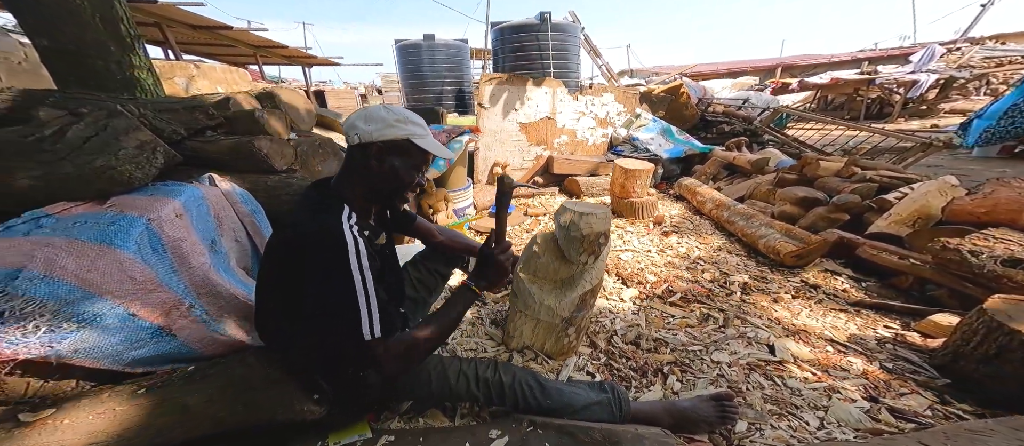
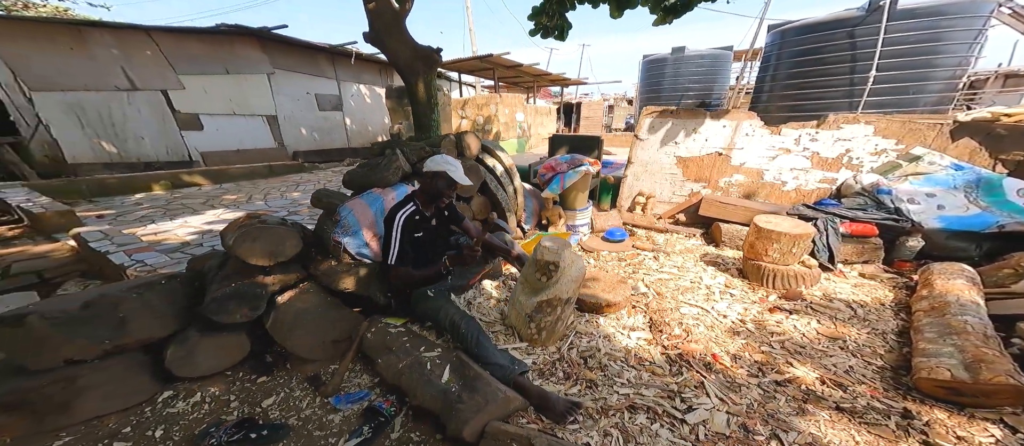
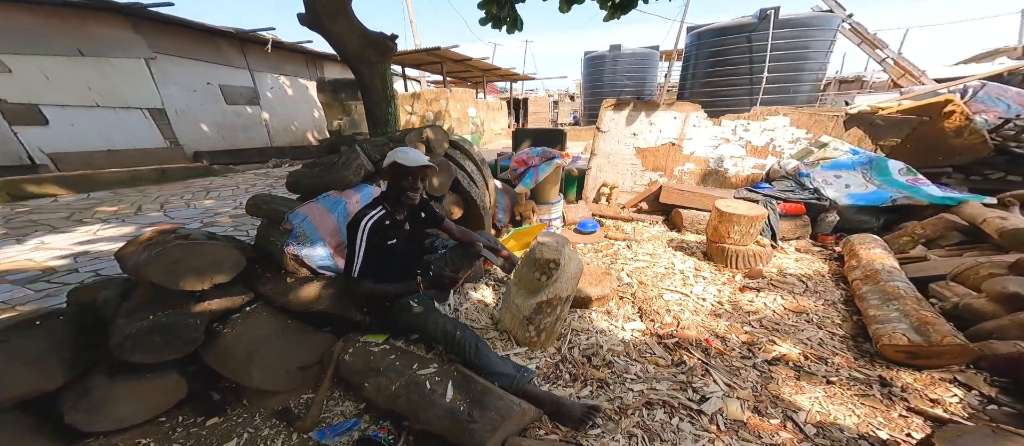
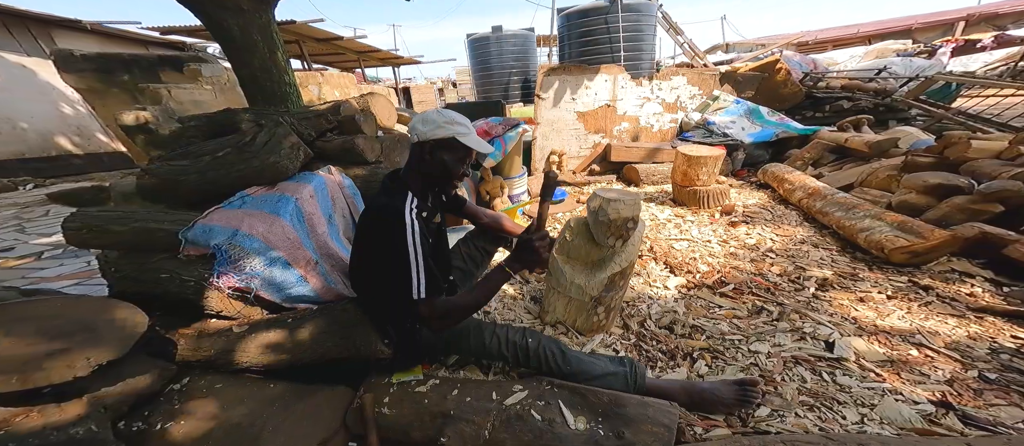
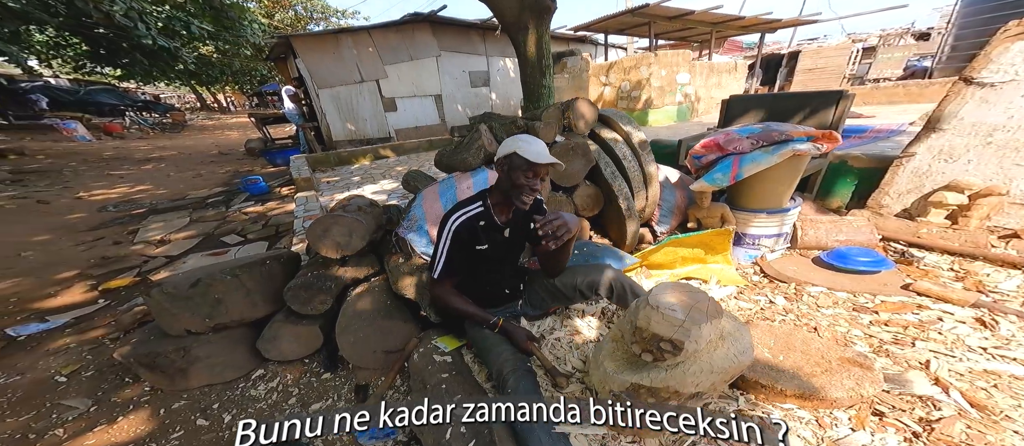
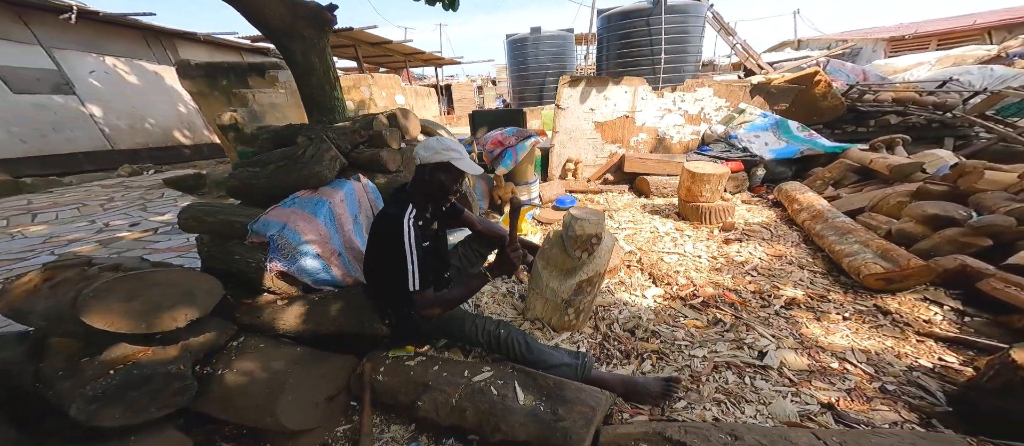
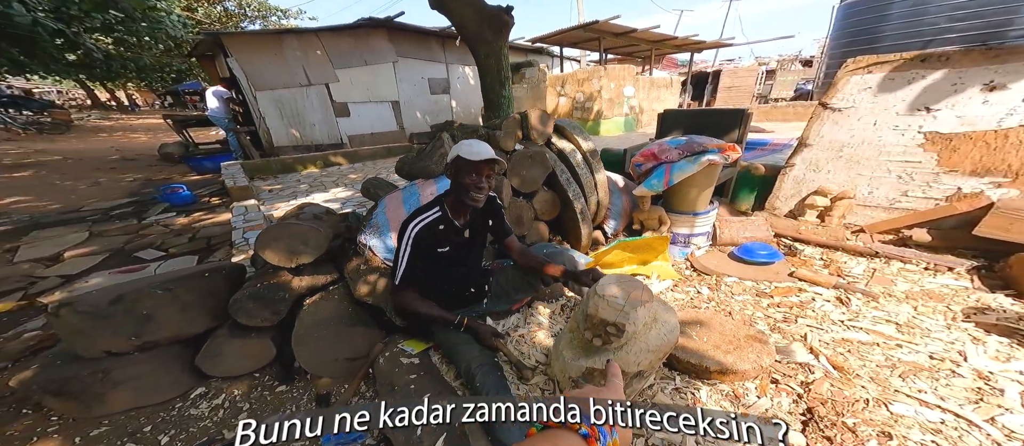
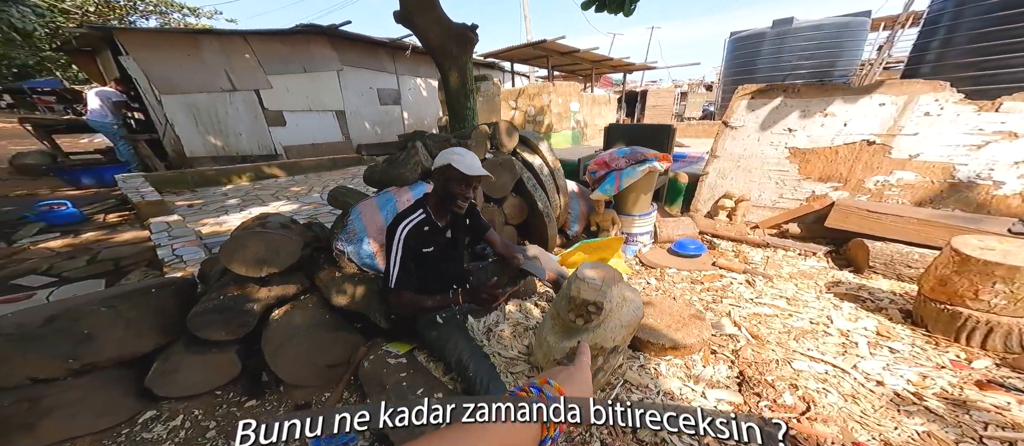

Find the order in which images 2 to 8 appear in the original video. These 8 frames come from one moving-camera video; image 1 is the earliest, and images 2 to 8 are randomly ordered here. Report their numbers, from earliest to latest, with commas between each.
4, 6, 3, 2, 8, 7, 5
